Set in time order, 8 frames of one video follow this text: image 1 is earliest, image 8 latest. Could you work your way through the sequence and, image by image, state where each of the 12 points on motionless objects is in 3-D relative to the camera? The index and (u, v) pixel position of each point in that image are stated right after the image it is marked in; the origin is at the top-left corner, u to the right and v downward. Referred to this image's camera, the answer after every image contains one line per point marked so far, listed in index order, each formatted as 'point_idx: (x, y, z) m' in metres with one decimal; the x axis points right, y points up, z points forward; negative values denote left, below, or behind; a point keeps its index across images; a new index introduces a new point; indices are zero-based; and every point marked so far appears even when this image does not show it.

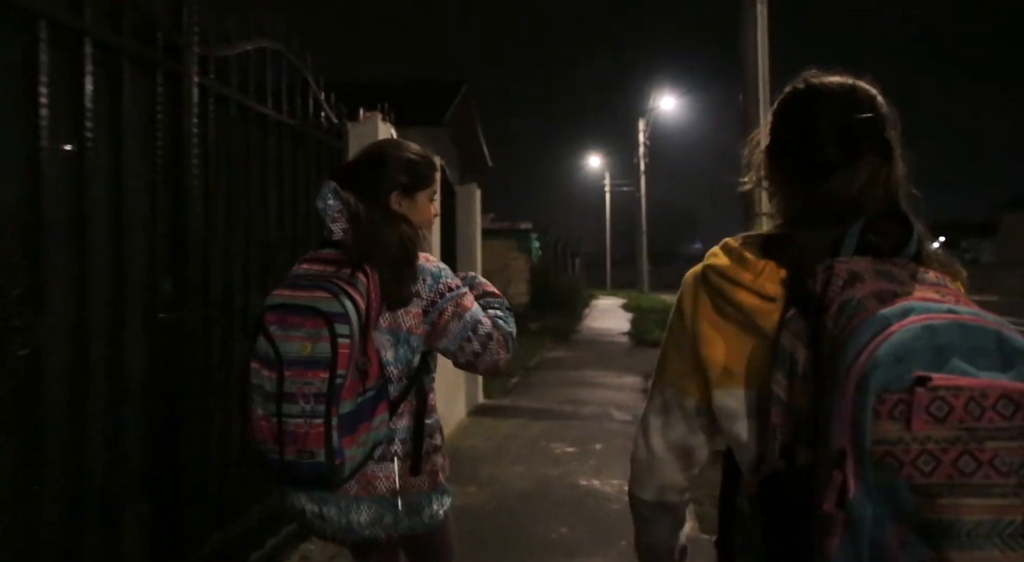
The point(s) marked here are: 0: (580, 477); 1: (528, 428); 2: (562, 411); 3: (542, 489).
0: (+0.5, -1.6, +5.4) m
1: (+0.1, -1.4, +6.8) m
2: (+0.5, -1.4, +7.1) m
3: (+0.2, -1.6, +5.2) m
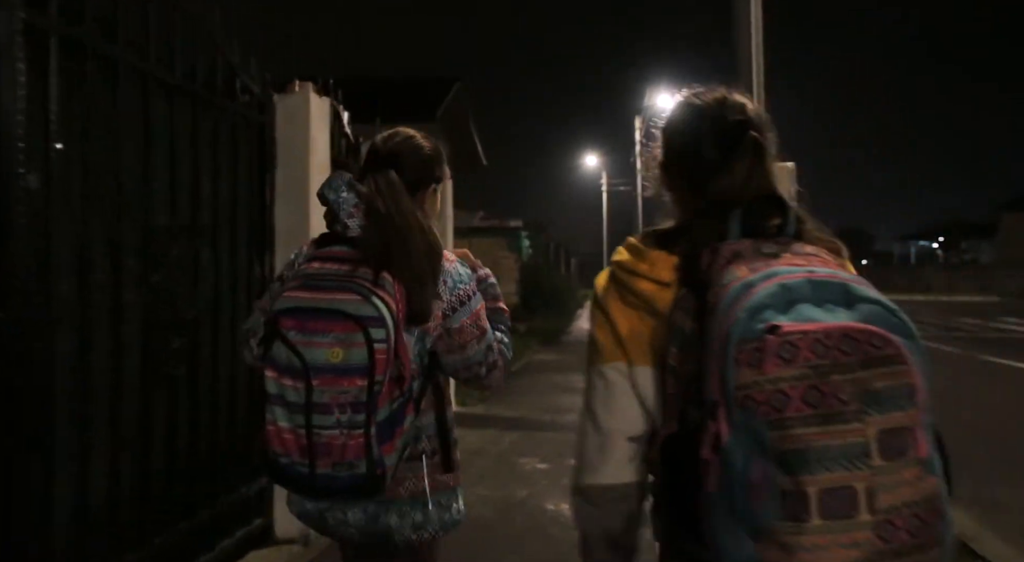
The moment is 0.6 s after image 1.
0: (+0.3, -1.5, +4.9) m
1: (-0.1, -1.4, +6.3) m
2: (+0.2, -1.4, +6.6) m
3: (0.0, -1.6, +4.6) m
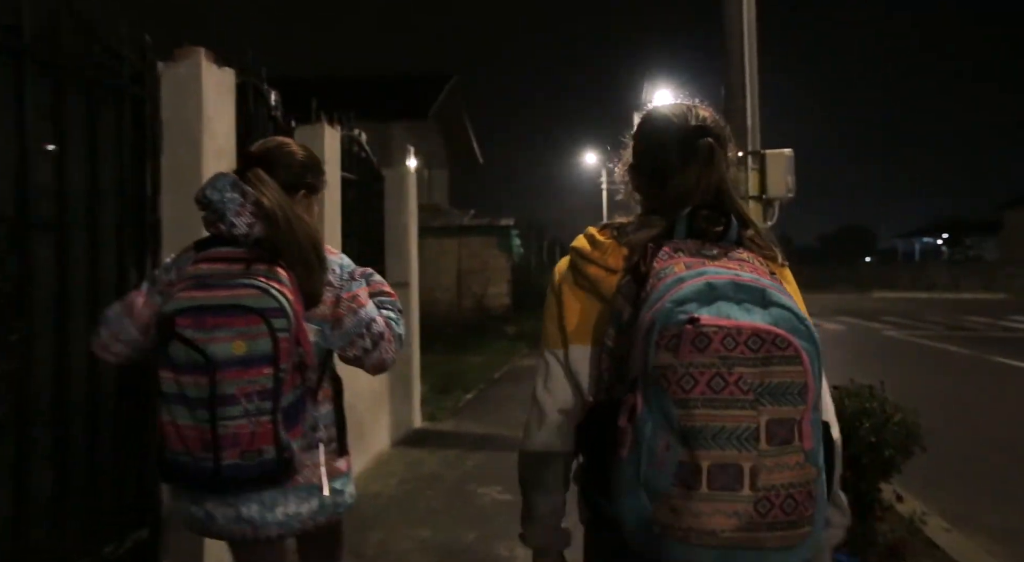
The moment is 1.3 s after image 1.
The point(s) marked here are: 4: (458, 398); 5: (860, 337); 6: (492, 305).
0: (0.0, -1.6, +4.2) m
1: (-0.4, -1.4, +5.6) m
2: (0.0, -1.4, +5.9) m
3: (-0.3, -1.6, +4.0) m
4: (-0.6, -1.4, +8.0) m
5: (+10.1, -1.7, +19.7) m
6: (-0.5, -0.6, +18.3) m
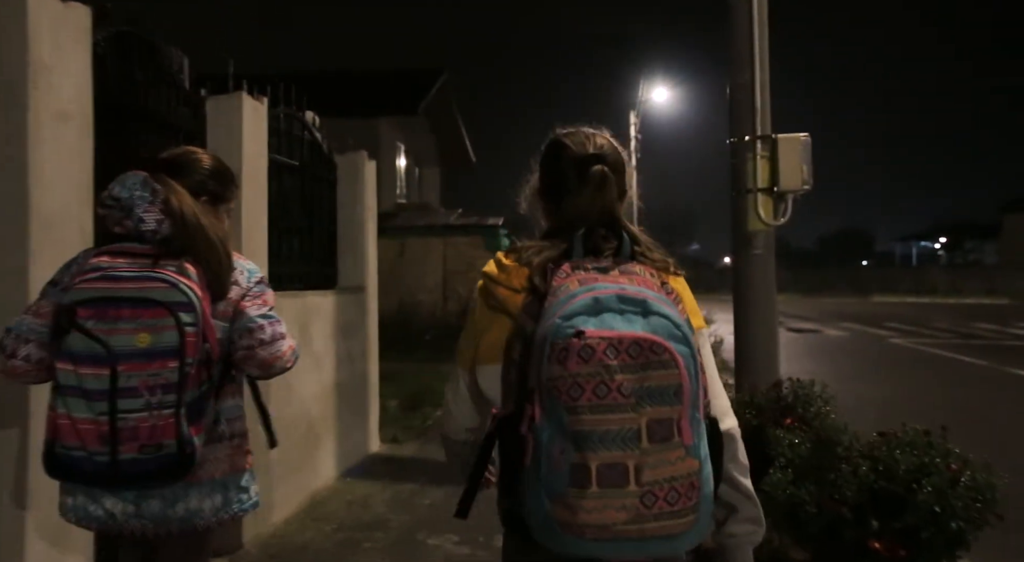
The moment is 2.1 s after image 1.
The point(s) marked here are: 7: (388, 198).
0: (-0.2, -1.6, +3.4) m
1: (-0.6, -1.4, +4.8) m
2: (-0.3, -1.4, +5.1) m
3: (-0.5, -1.6, +3.2) m
4: (-0.9, -1.5, +7.2) m
5: (+9.8, -1.8, +19.0) m
6: (-0.8, -0.6, +17.5) m
7: (-3.4, +2.3, +18.9) m
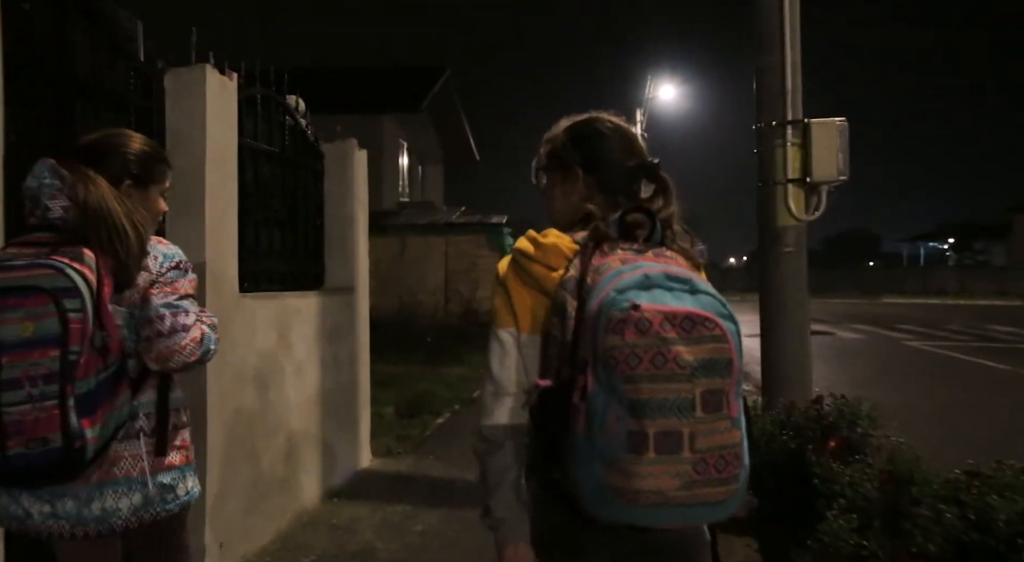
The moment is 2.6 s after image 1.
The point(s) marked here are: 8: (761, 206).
0: (-0.2, -1.6, +3.0) m
1: (-0.6, -1.4, +4.4) m
2: (-0.2, -1.4, +4.7) m
3: (-0.5, -1.6, +2.7) m
4: (-0.9, -1.5, +6.8) m
5: (+9.9, -1.8, +18.5) m
6: (-0.7, -0.6, +17.0) m
7: (-3.3, +2.3, +18.5) m
8: (+1.6, +0.5, +4.4) m
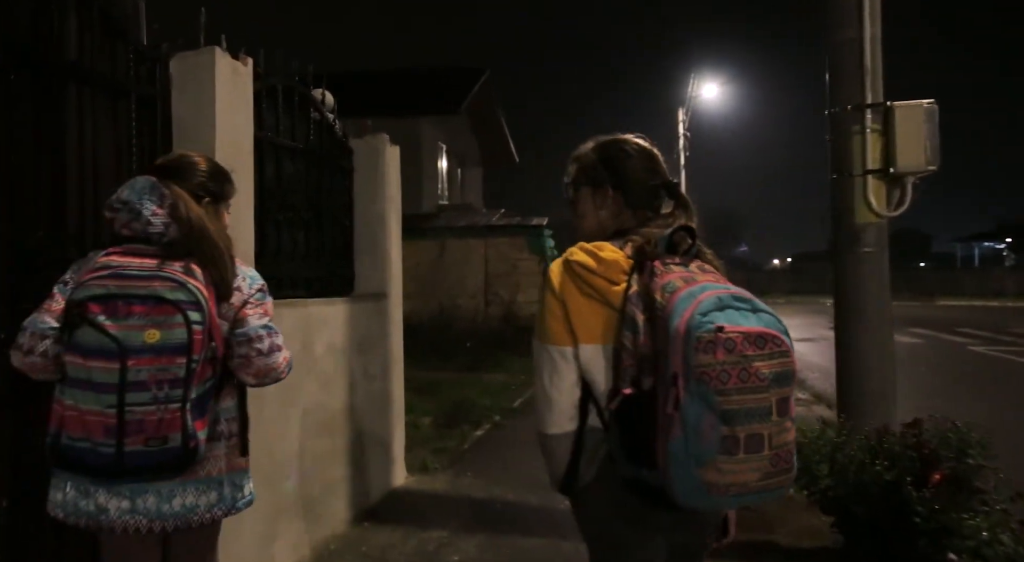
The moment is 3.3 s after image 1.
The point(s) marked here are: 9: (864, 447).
0: (0.0, -1.6, +2.6) m
1: (-0.3, -1.5, +4.0) m
2: (0.0, -1.5, +4.3) m
3: (-0.4, -1.7, +2.4) m
4: (-0.4, -1.5, +6.4) m
5: (+11.0, -1.9, +17.5) m
6: (+0.3, -0.7, +16.7) m
7: (-2.2, +2.2, +18.3) m
8: (+1.9, +0.5, +4.0) m
9: (+1.6, -0.7, +3.0) m
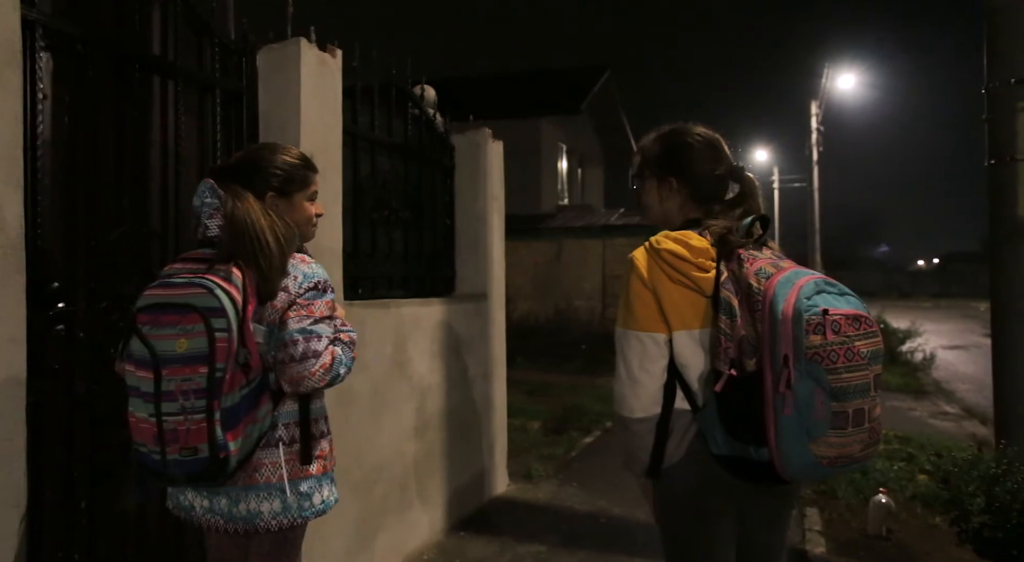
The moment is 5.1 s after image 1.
0: (+0.3, -1.6, +2.4) m
1: (+0.3, -1.5, +3.8) m
2: (+0.7, -1.5, +4.1) m
3: (-0.1, -1.7, +2.2) m
4: (+0.5, -1.5, +6.2) m
5: (+13.7, -1.9, +15.2) m
6: (+3.0, -0.8, +16.2) m
7: (+0.8, +2.1, +18.2) m
8: (+2.4, +0.5, +3.4) m
9: (+1.9, -0.7, +2.5) m
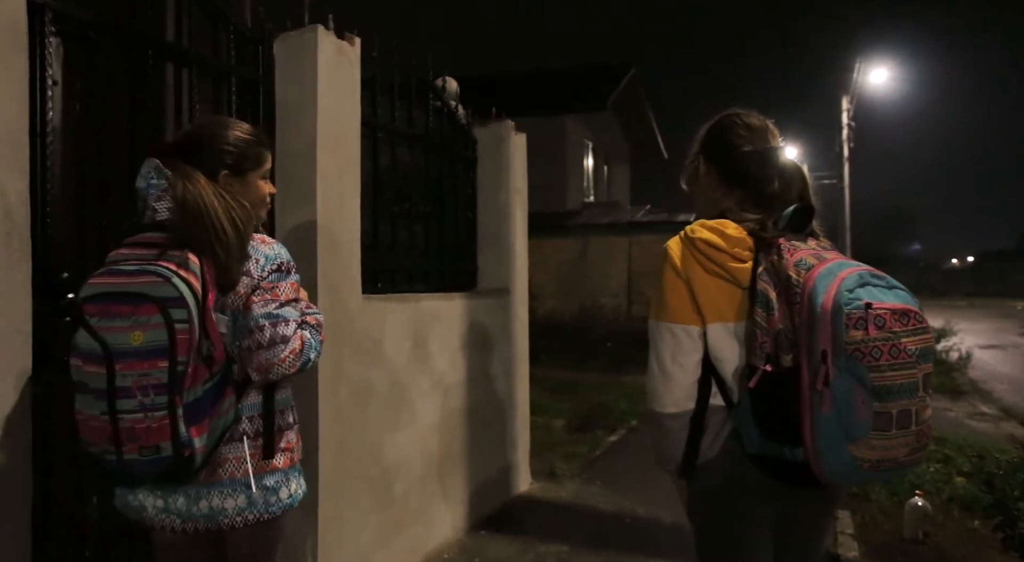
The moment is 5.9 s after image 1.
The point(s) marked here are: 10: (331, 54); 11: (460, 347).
0: (+0.4, -1.6, +2.3) m
1: (+0.4, -1.4, +3.8) m
2: (+0.8, -1.4, +4.0) m
3: (0.0, -1.6, +2.2) m
4: (+0.7, -1.5, +6.2) m
5: (+14.2, -1.9, +14.6) m
6: (+3.6, -0.7, +16.0) m
7: (+1.4, +2.2, +18.1) m
8: (+2.5, +0.5, +3.2) m
9: (+2.0, -0.7, +2.4) m
10: (-0.6, +0.8, +2.4) m
11: (-0.3, -0.4, +3.8) m
